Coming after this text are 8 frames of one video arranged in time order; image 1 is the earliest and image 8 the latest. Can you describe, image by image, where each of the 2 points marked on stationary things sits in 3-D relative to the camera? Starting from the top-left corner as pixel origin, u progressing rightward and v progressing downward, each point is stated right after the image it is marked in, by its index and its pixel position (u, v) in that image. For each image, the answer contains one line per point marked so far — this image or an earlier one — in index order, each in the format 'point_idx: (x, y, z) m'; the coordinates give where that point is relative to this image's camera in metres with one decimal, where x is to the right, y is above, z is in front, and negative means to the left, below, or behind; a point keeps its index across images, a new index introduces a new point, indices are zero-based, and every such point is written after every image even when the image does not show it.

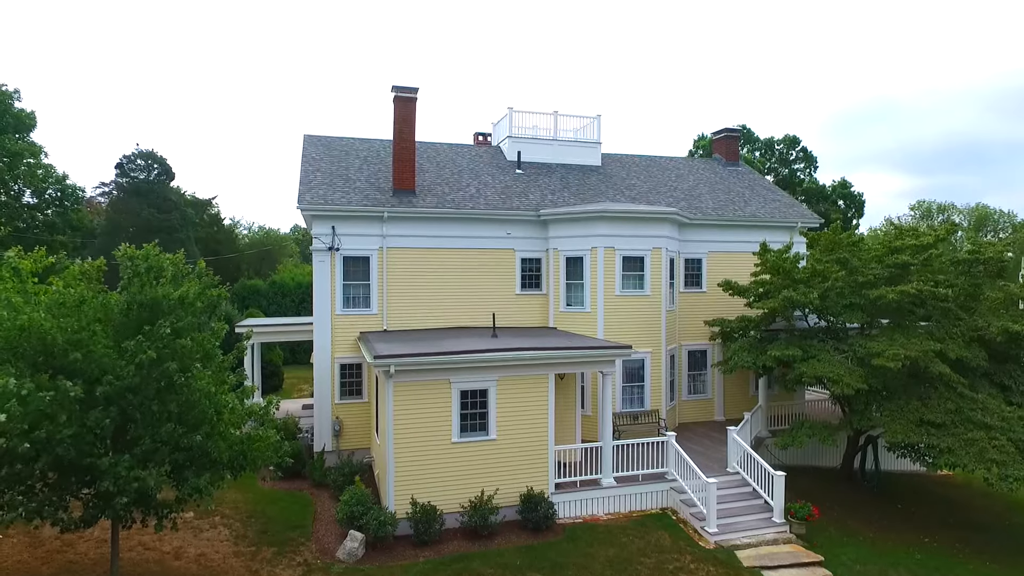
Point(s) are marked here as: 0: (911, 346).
0: (+7.9, -1.2, +12.4) m
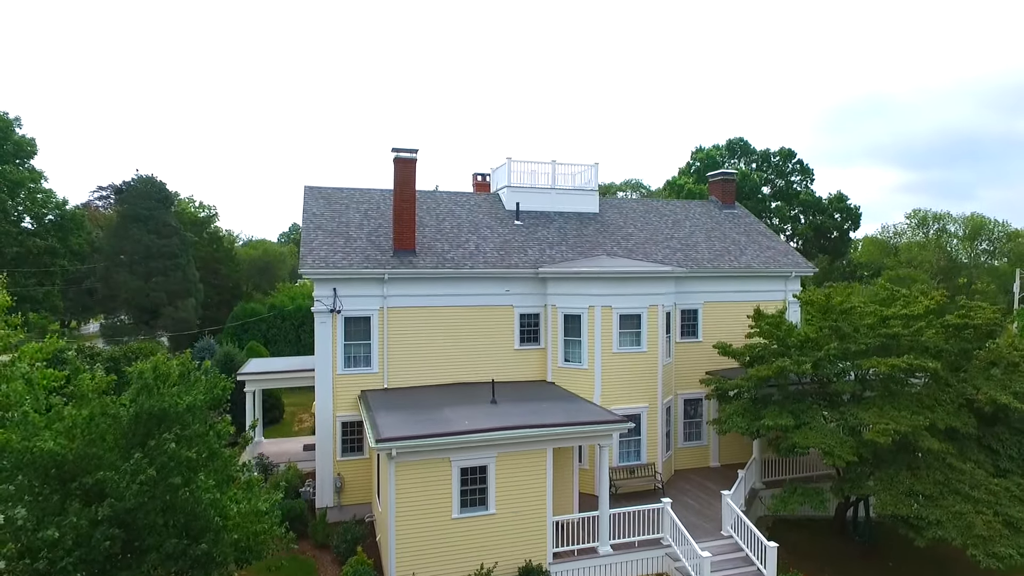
0: (+7.9, -2.7, +12.7) m
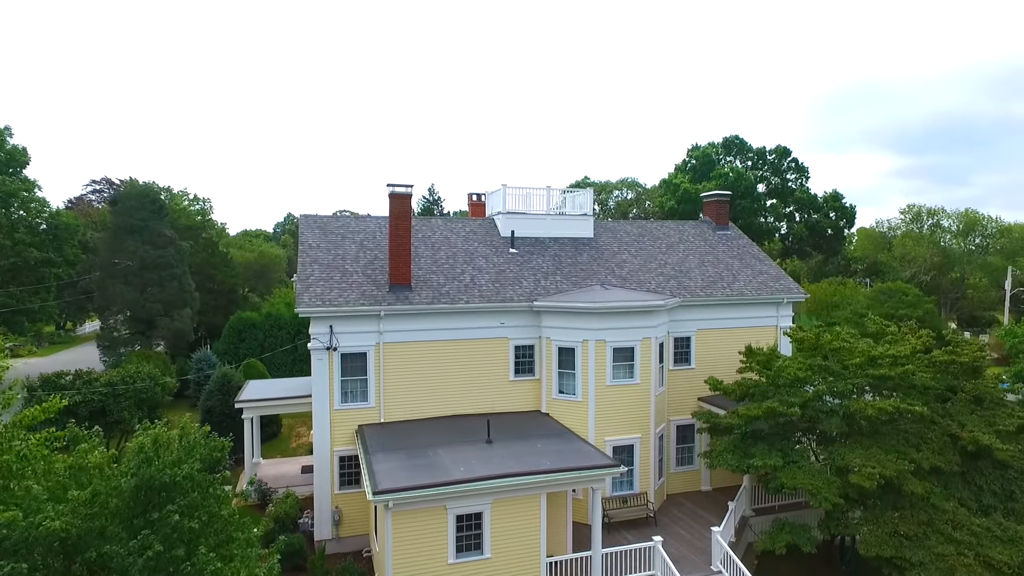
0: (+7.8, -3.7, +13.0) m
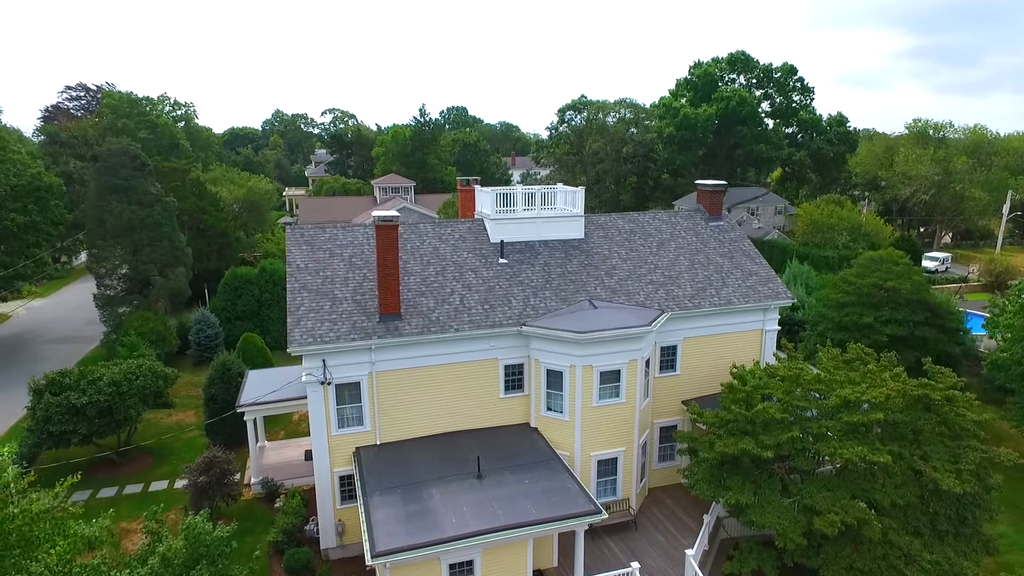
0: (+7.5, -4.9, +13.9) m
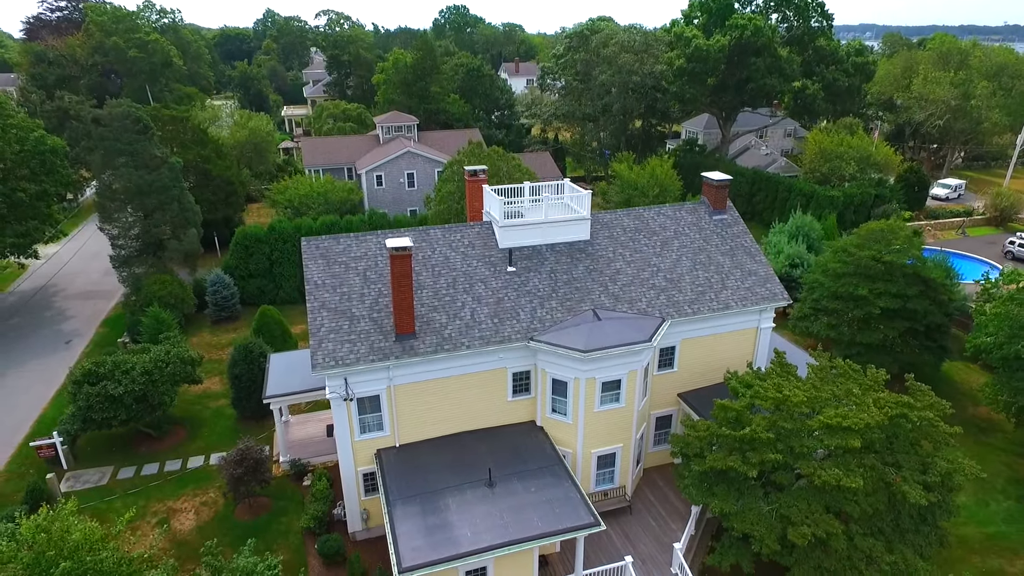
0: (+7.7, -5.9, +15.6) m
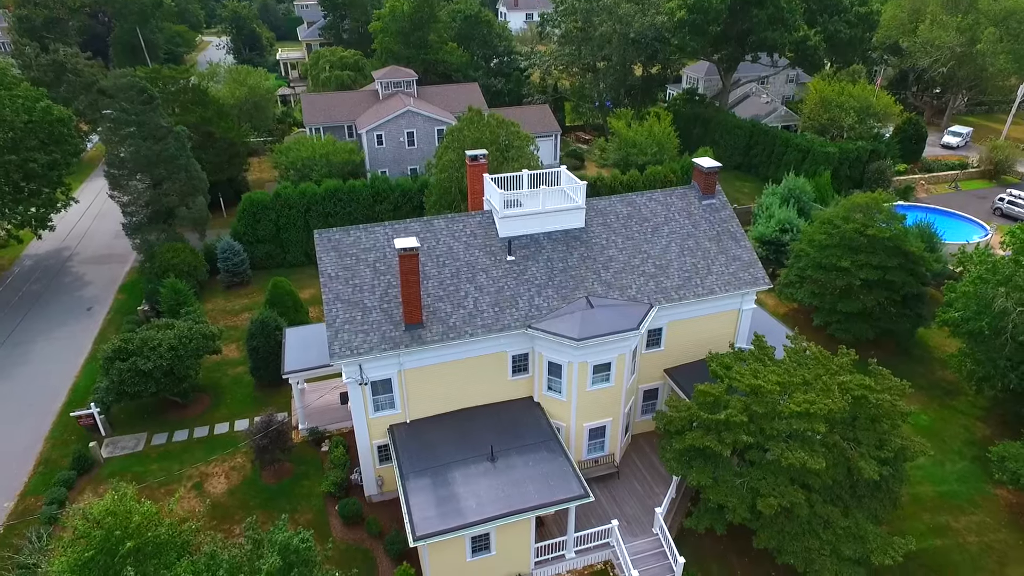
0: (+7.7, -5.8, +17.7) m
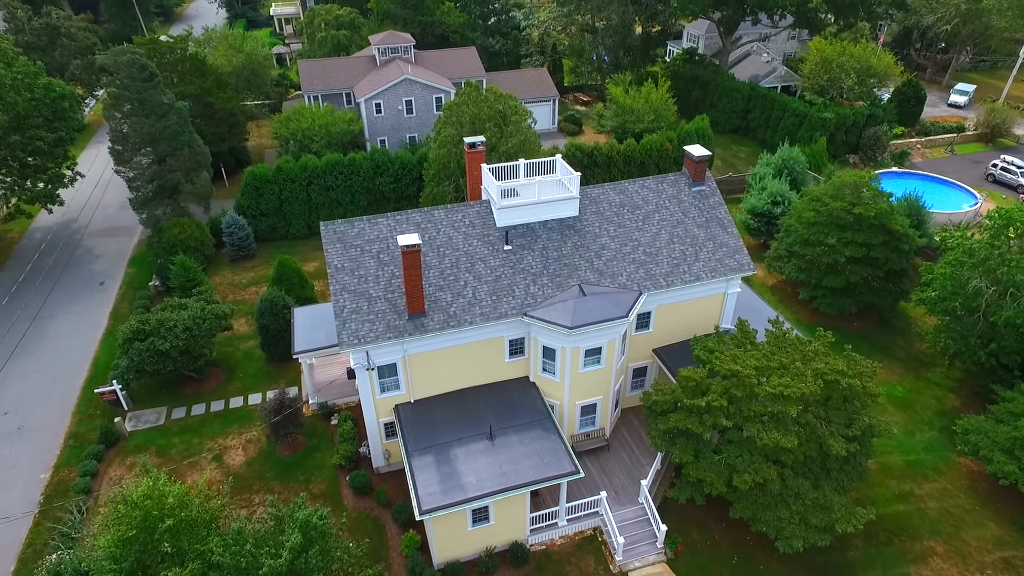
0: (+7.6, -5.6, +19.3) m
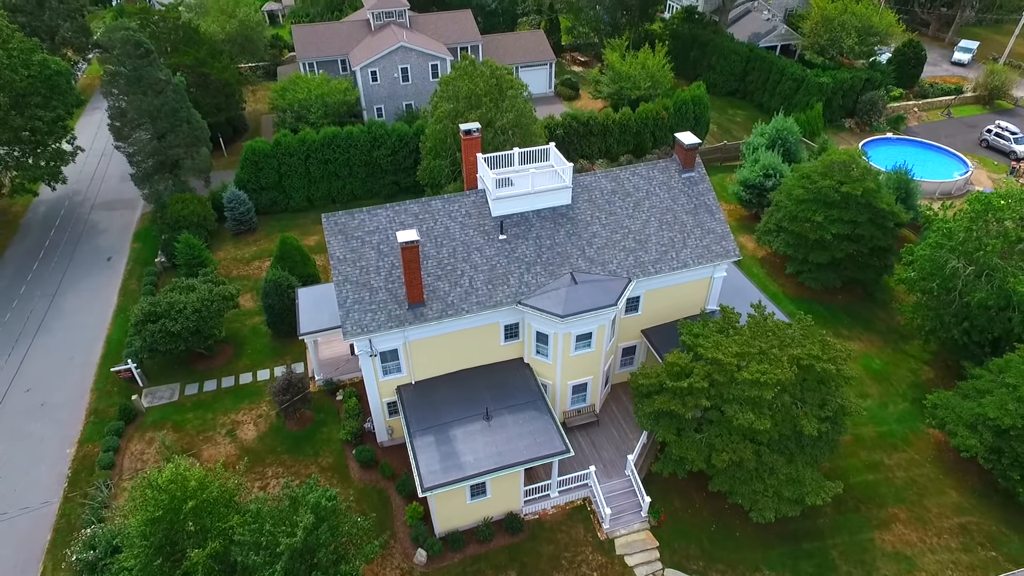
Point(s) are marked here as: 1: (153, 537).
0: (+7.5, -5.4, +20.8) m
1: (-9.7, -6.8, +16.9) m
